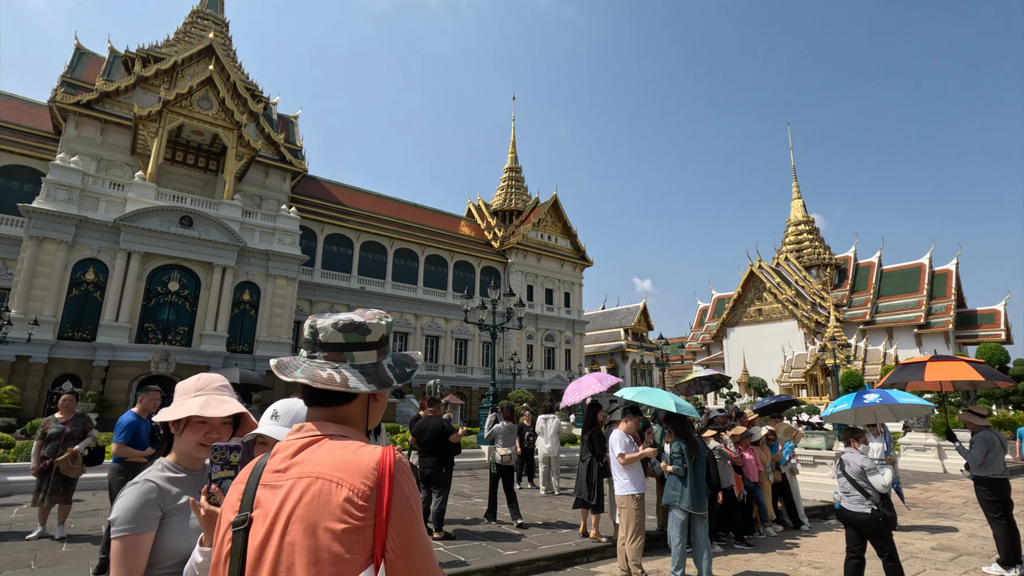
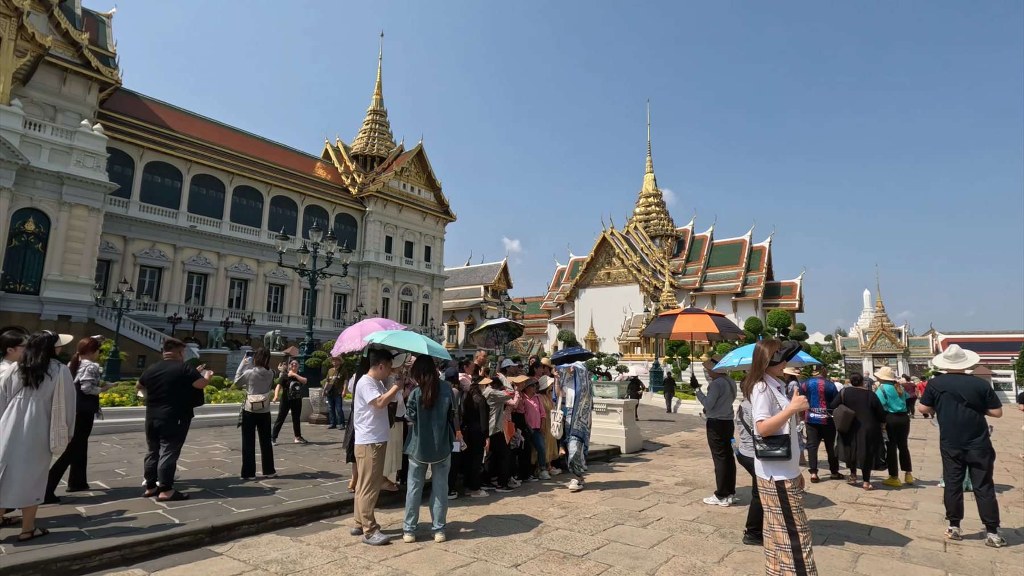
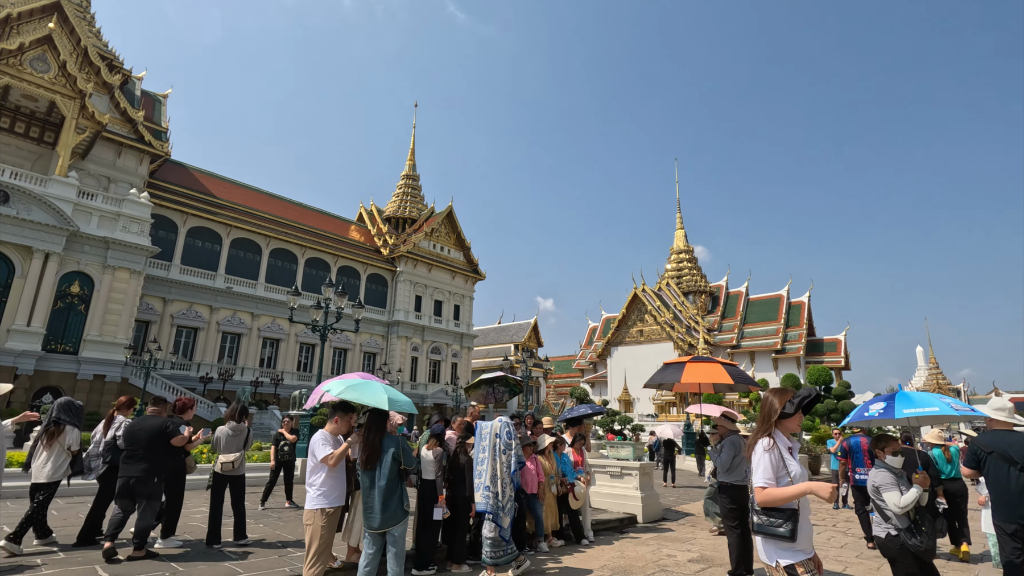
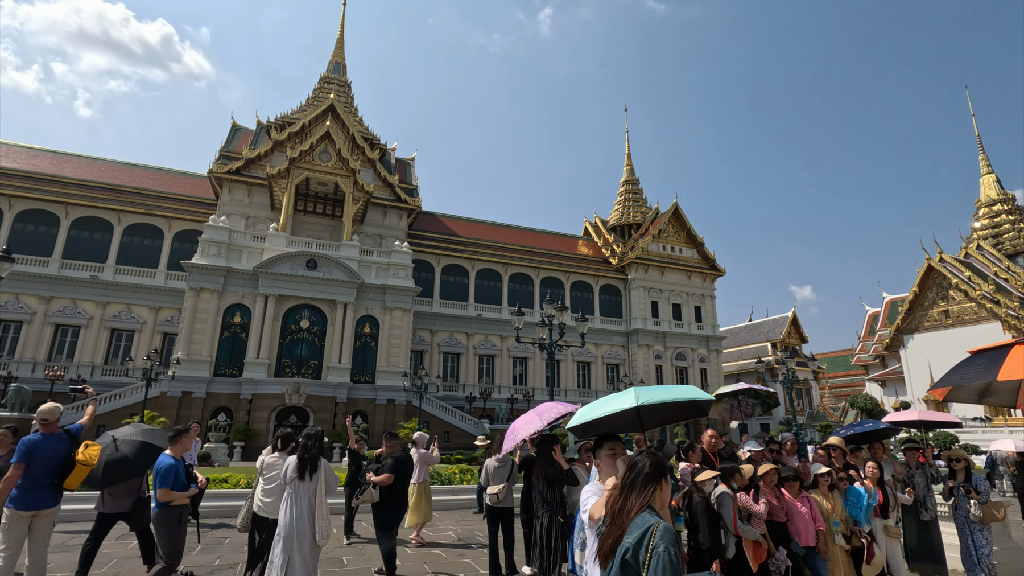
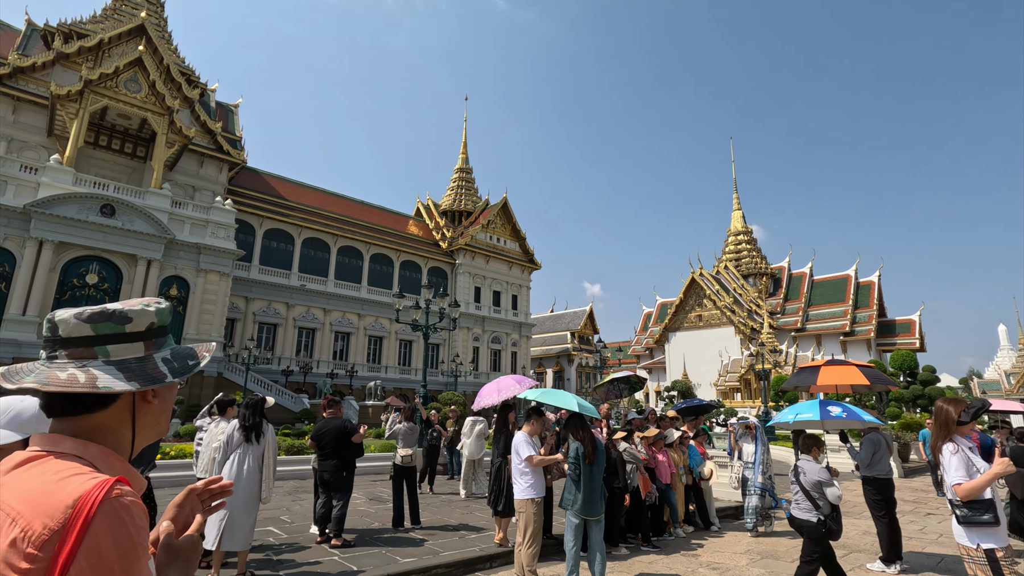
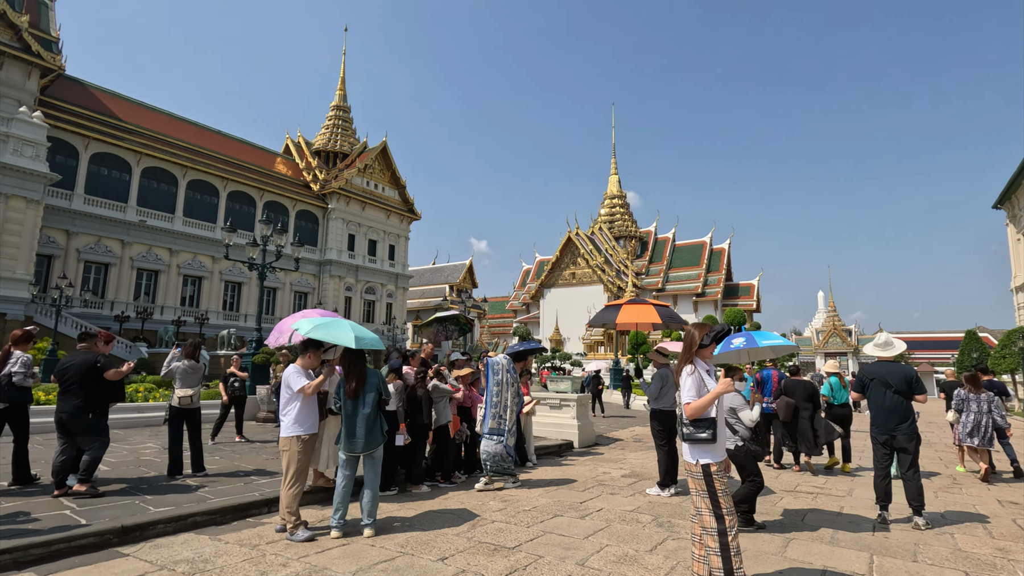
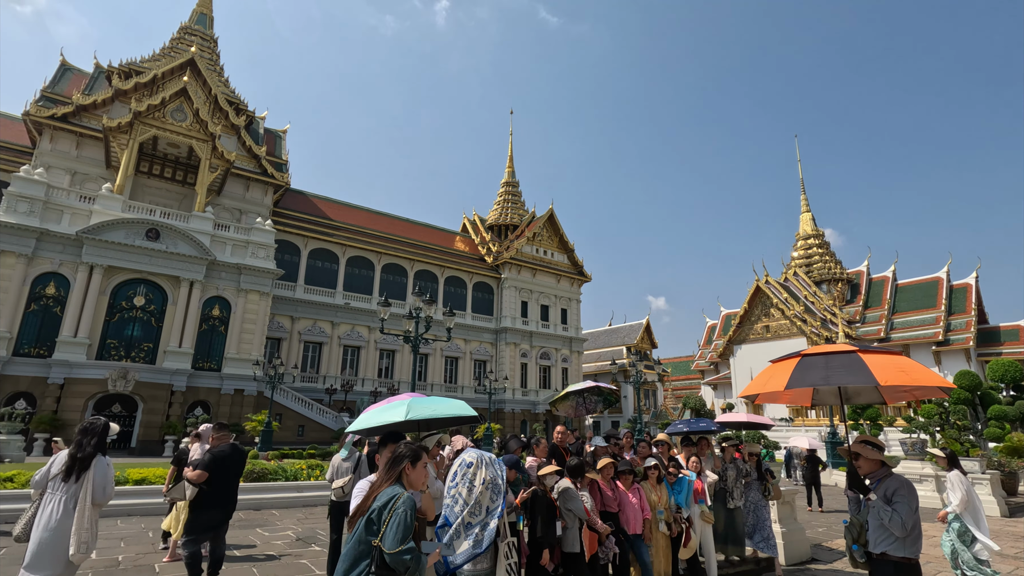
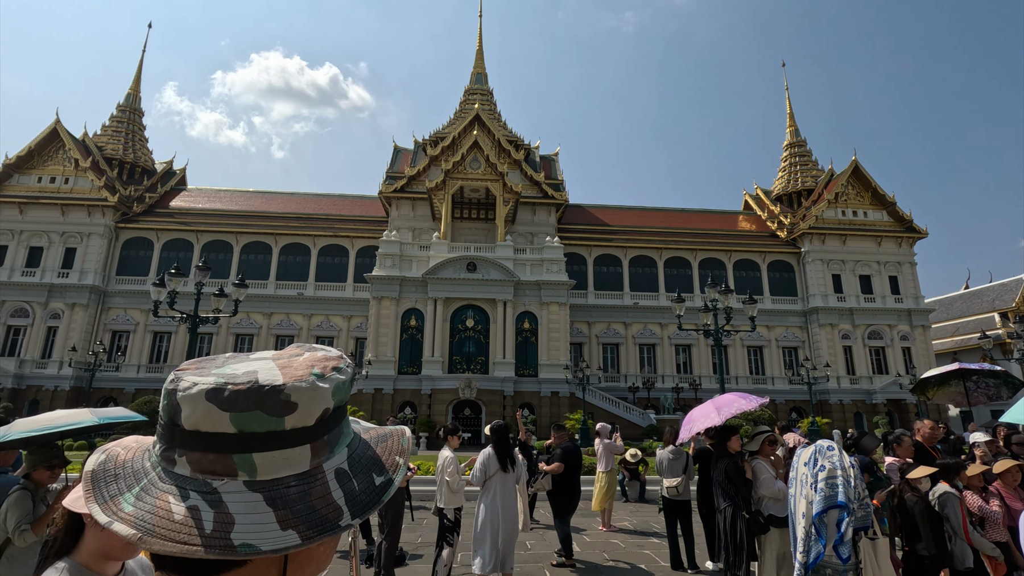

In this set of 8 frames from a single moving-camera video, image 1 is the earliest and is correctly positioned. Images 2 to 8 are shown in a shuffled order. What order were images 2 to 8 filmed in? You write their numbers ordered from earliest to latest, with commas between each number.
5, 2, 6, 3, 7, 4, 8
